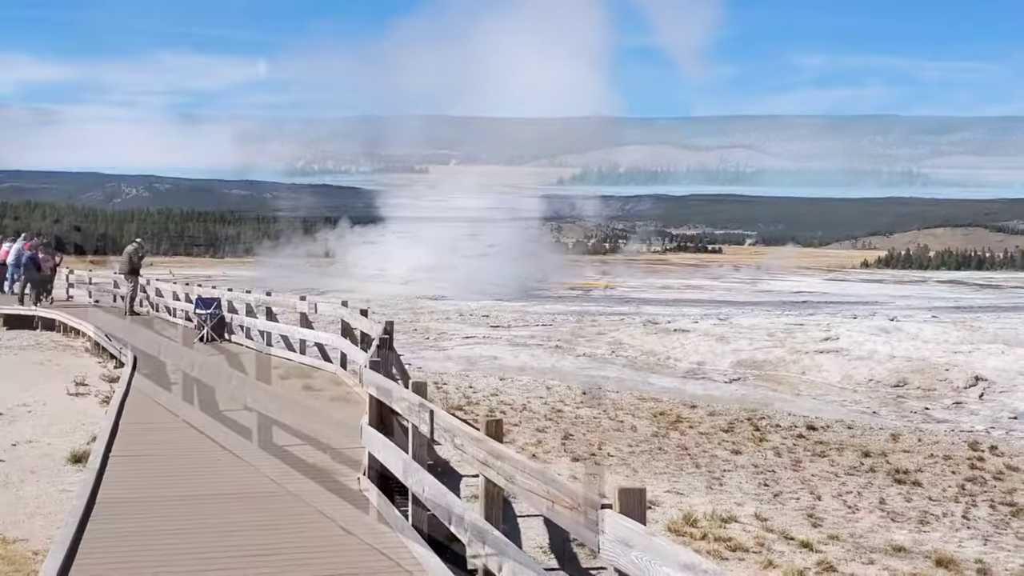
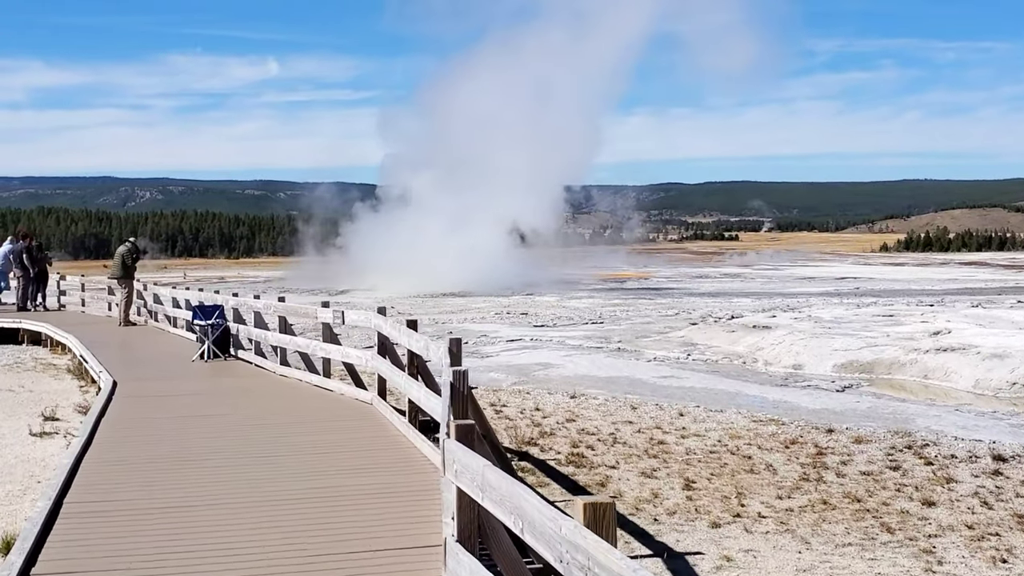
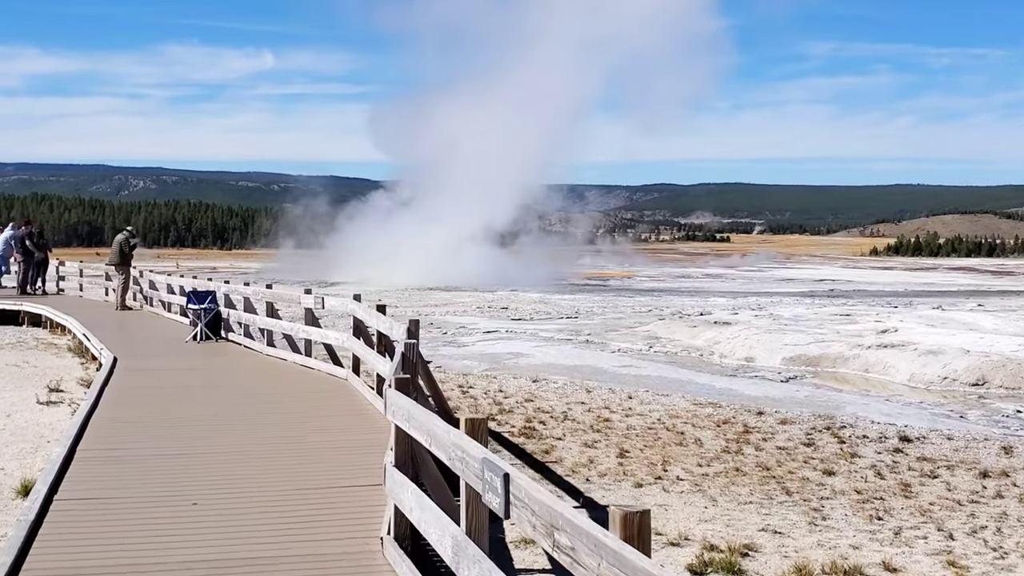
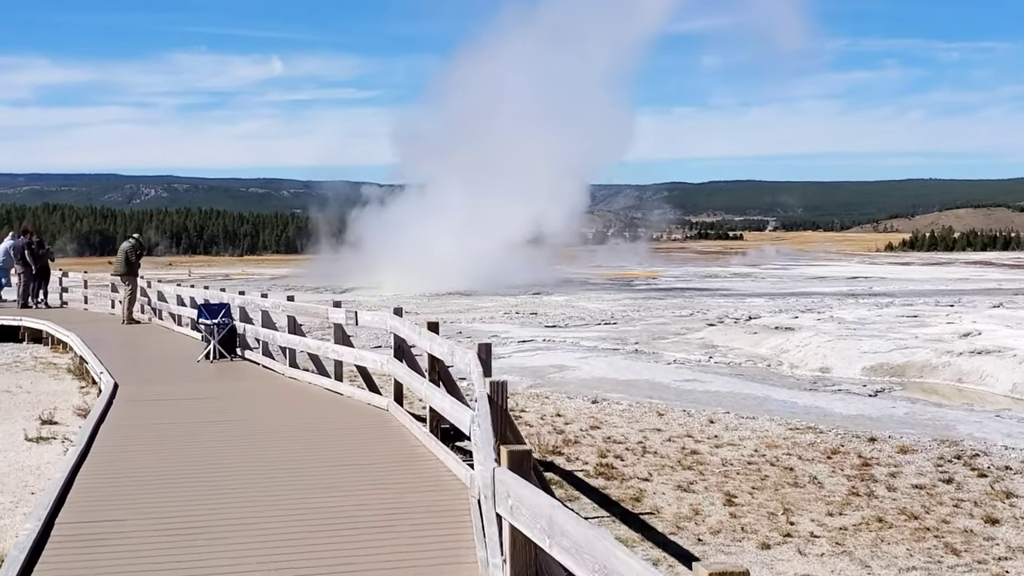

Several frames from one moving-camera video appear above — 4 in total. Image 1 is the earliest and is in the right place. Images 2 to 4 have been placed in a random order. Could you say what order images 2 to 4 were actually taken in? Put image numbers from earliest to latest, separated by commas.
3, 2, 4
